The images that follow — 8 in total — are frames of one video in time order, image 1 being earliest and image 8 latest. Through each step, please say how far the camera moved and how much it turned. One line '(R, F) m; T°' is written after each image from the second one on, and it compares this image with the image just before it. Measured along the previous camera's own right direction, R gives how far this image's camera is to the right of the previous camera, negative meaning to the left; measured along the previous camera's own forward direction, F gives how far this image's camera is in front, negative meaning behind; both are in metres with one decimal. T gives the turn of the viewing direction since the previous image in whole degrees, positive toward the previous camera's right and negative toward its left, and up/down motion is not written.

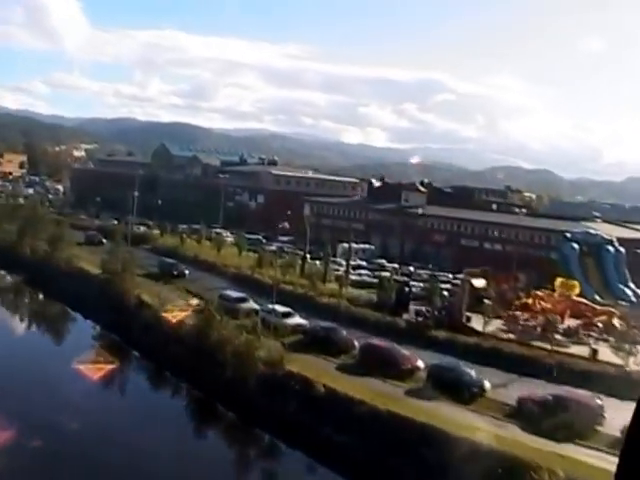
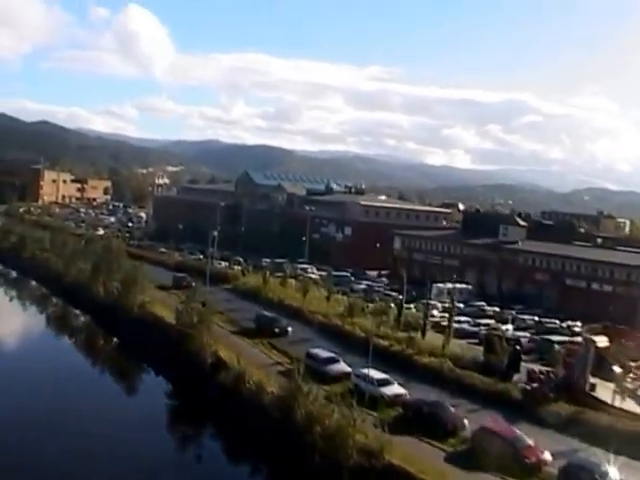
(-0.1, +0.7) m; -5°
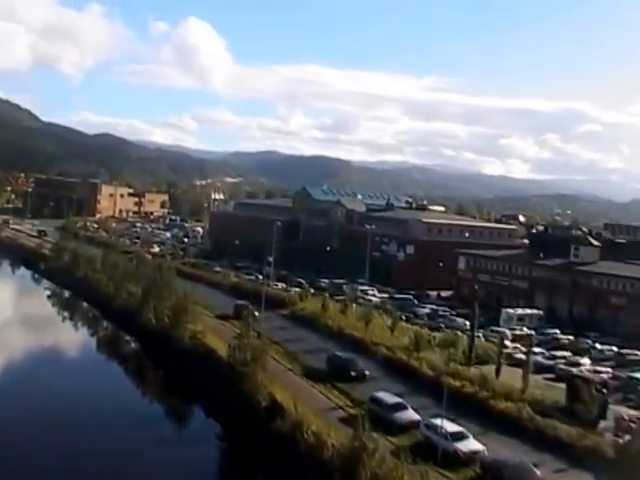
(0.0, +0.5) m; -3°
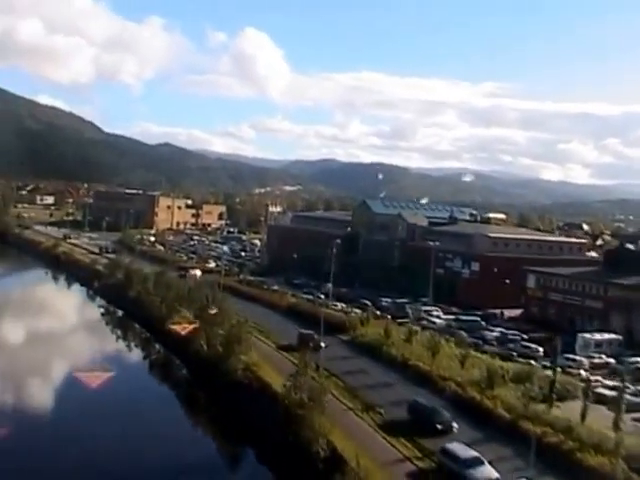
(0.0, +0.5) m; -3°
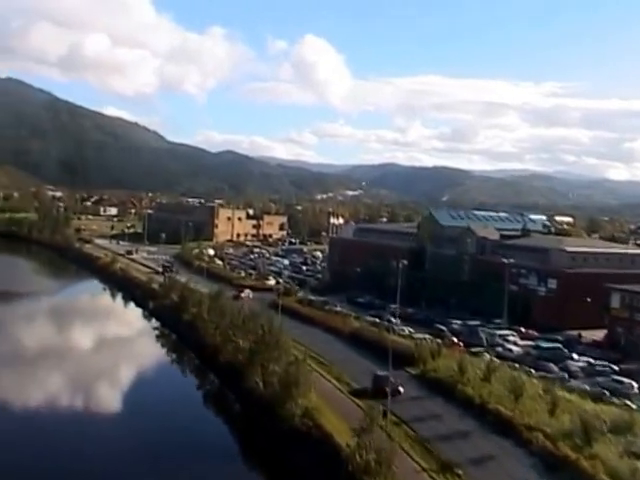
(0.0, +0.8) m; -4°
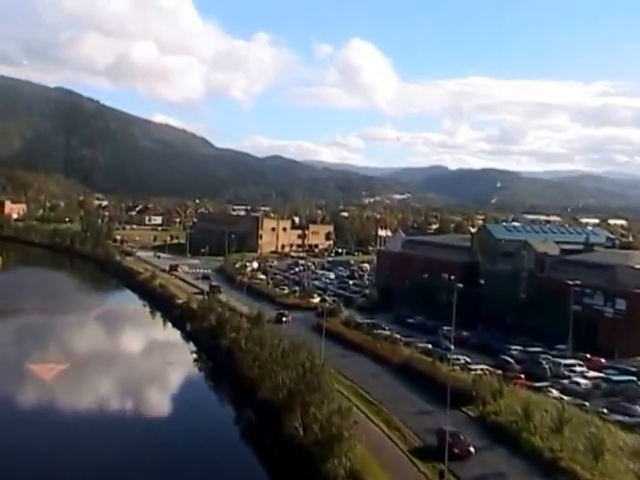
(0.0, +0.8) m; -3°
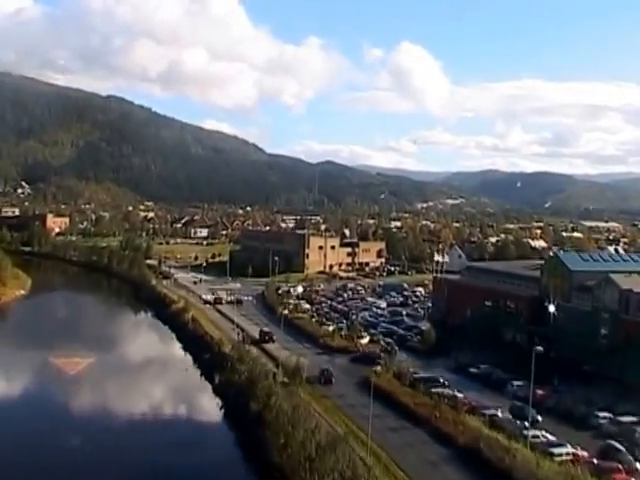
(0.0, +1.6) m; -3°
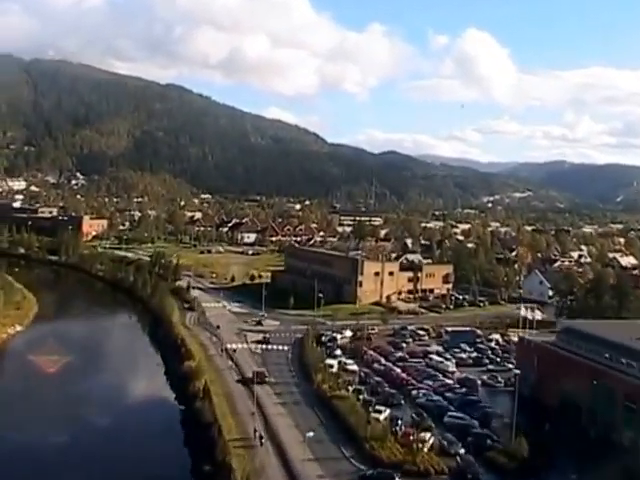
(+0.1, +3.6) m; -4°
